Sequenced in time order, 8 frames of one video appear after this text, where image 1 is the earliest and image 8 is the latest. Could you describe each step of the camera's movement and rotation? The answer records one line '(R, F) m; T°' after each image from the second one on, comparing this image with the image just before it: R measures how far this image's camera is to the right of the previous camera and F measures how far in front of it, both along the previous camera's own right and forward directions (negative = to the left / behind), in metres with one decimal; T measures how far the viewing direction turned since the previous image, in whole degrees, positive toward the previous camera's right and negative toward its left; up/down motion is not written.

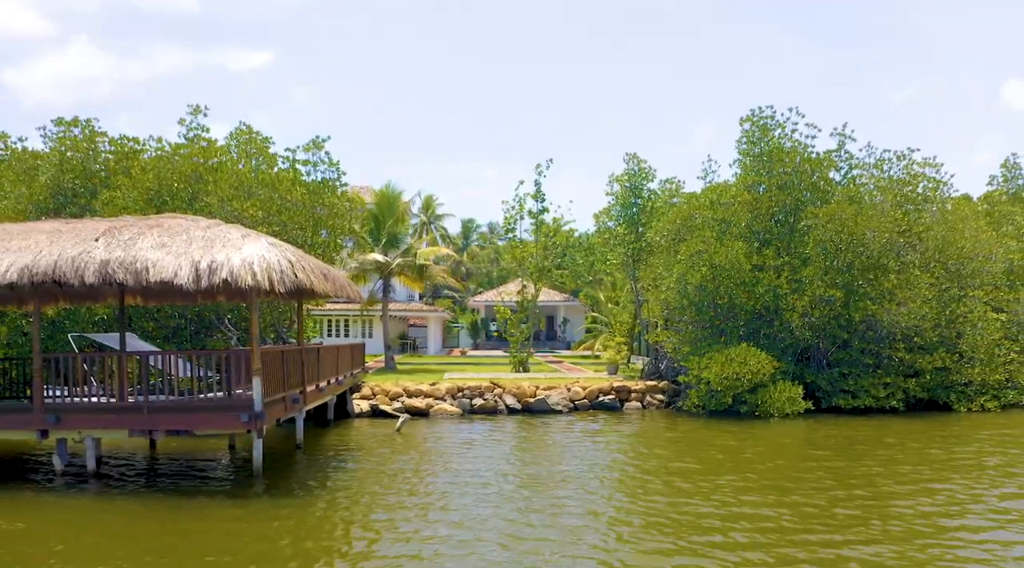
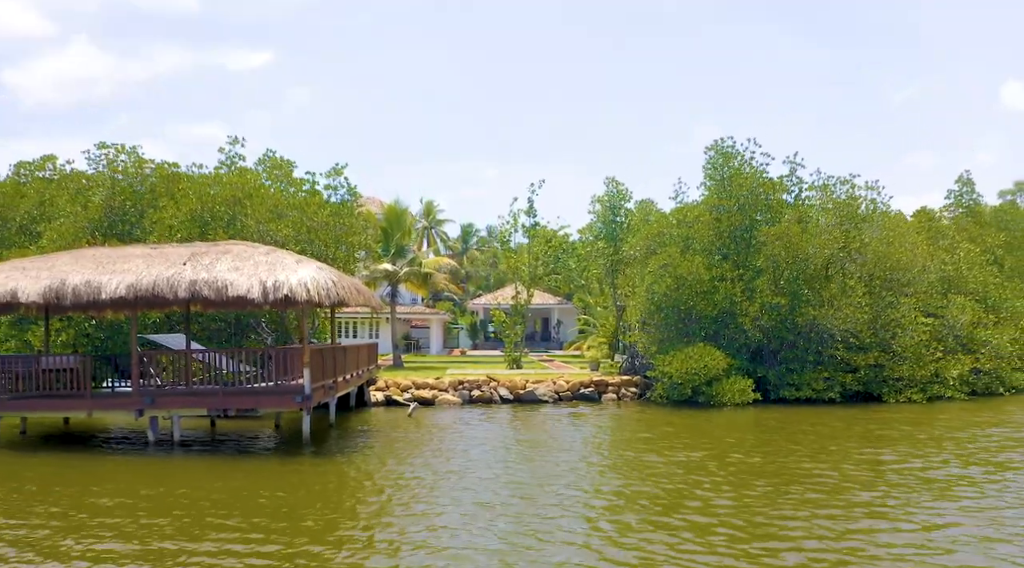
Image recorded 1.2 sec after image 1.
(+0.2, -3.6) m; 0°
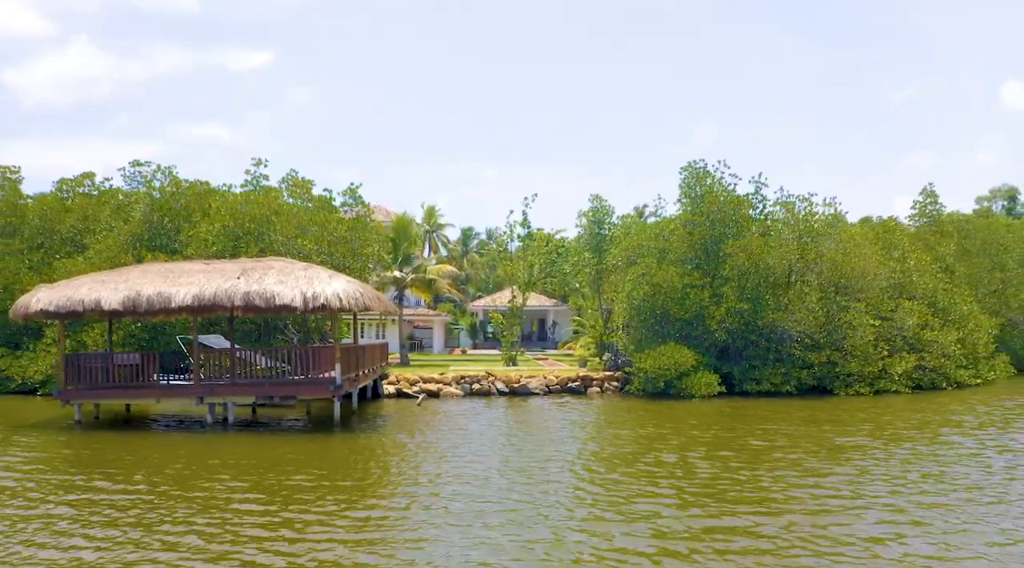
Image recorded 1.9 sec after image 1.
(+0.1, -3.4) m; 0°
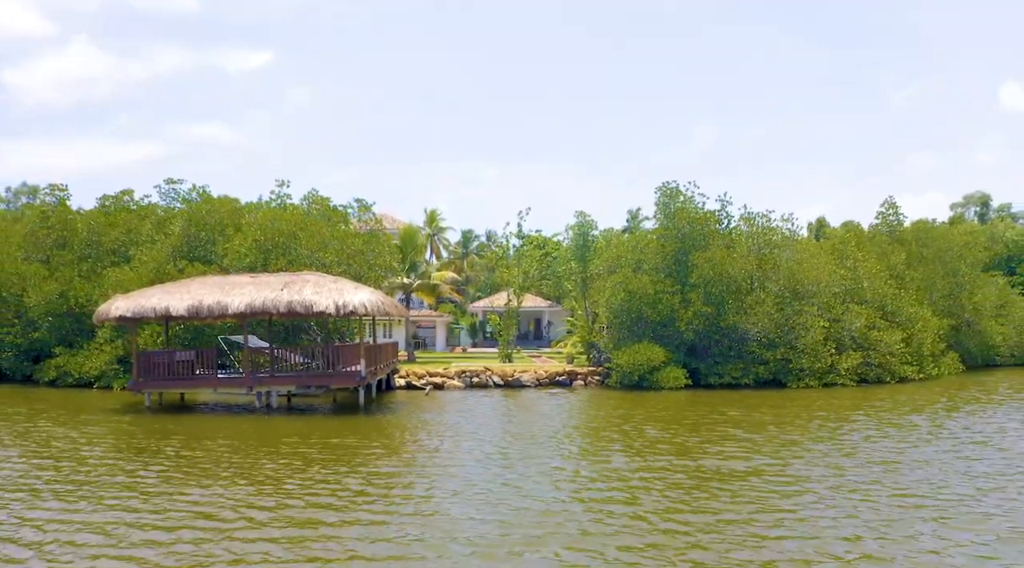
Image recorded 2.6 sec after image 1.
(+0.2, -4.3) m; 0°
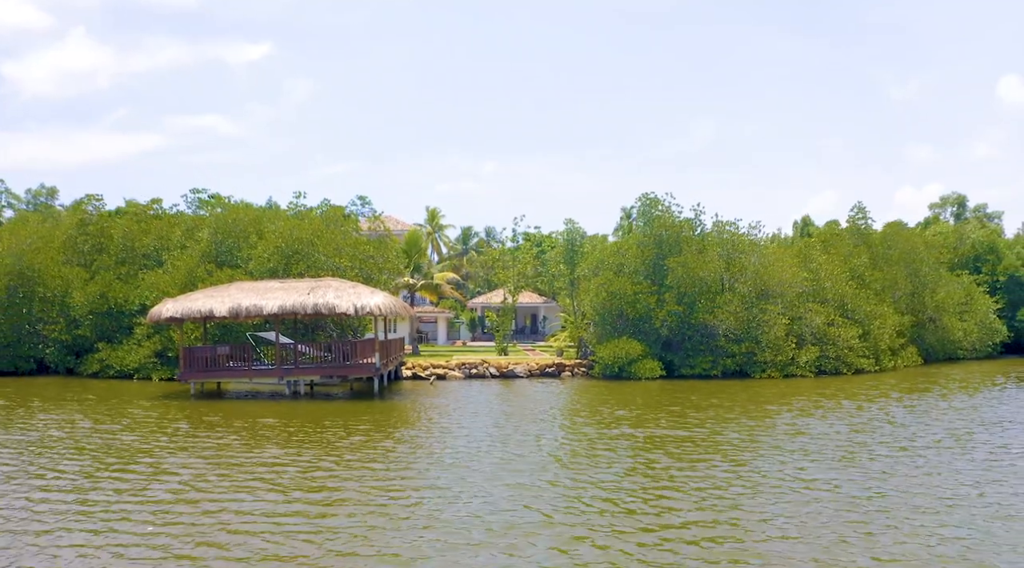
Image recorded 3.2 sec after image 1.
(+0.2, -4.0) m; 0°
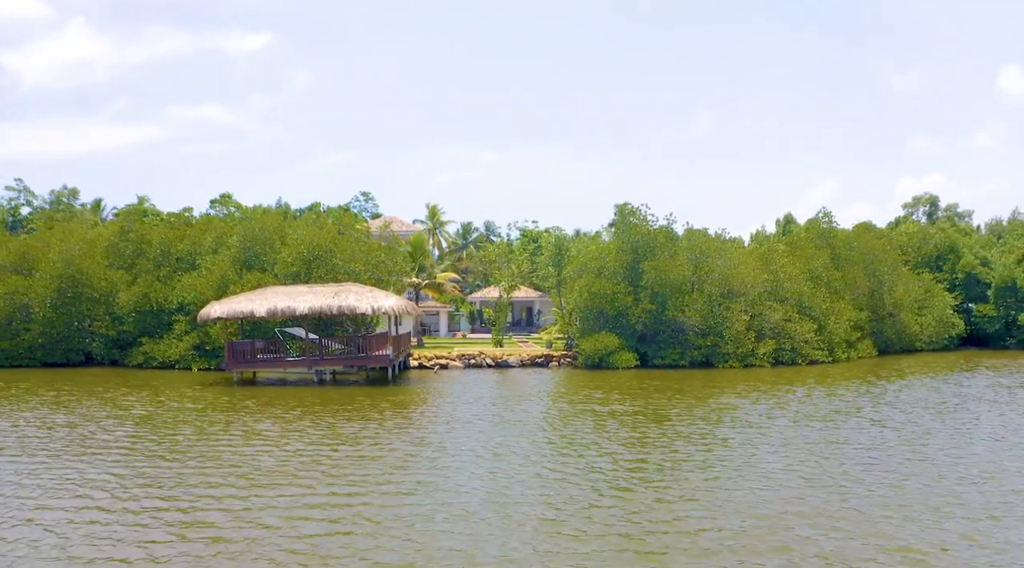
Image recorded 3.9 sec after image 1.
(+0.3, -5.2) m; 0°
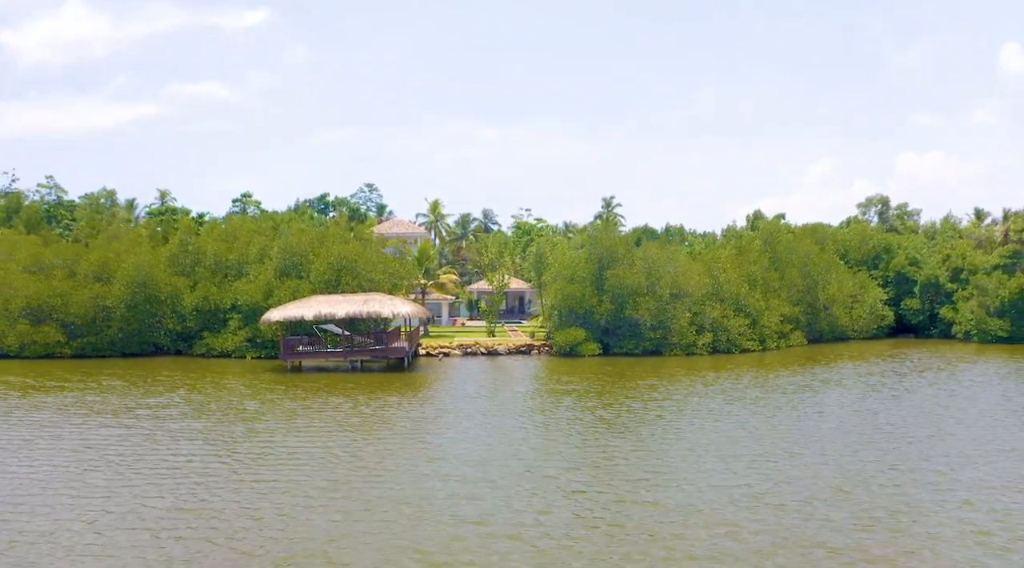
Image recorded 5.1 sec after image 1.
(+0.6, -10.5) m; 0°
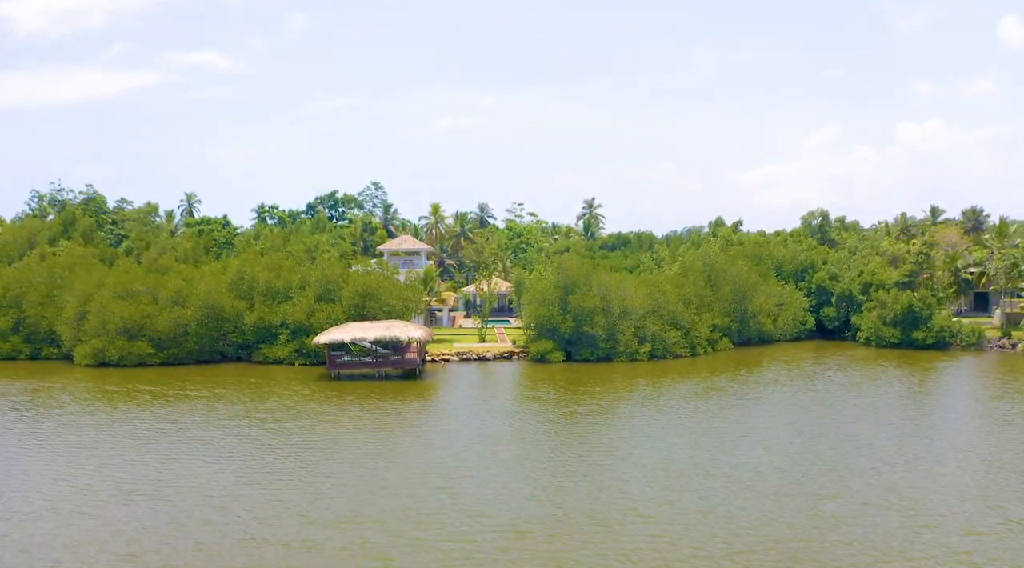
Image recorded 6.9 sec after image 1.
(+0.9, -16.0) m; 0°
